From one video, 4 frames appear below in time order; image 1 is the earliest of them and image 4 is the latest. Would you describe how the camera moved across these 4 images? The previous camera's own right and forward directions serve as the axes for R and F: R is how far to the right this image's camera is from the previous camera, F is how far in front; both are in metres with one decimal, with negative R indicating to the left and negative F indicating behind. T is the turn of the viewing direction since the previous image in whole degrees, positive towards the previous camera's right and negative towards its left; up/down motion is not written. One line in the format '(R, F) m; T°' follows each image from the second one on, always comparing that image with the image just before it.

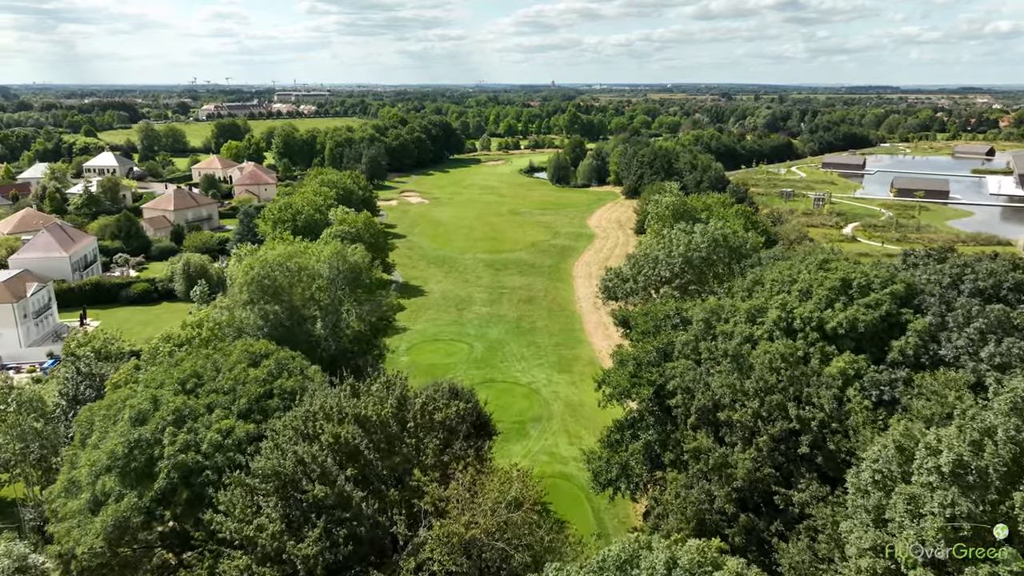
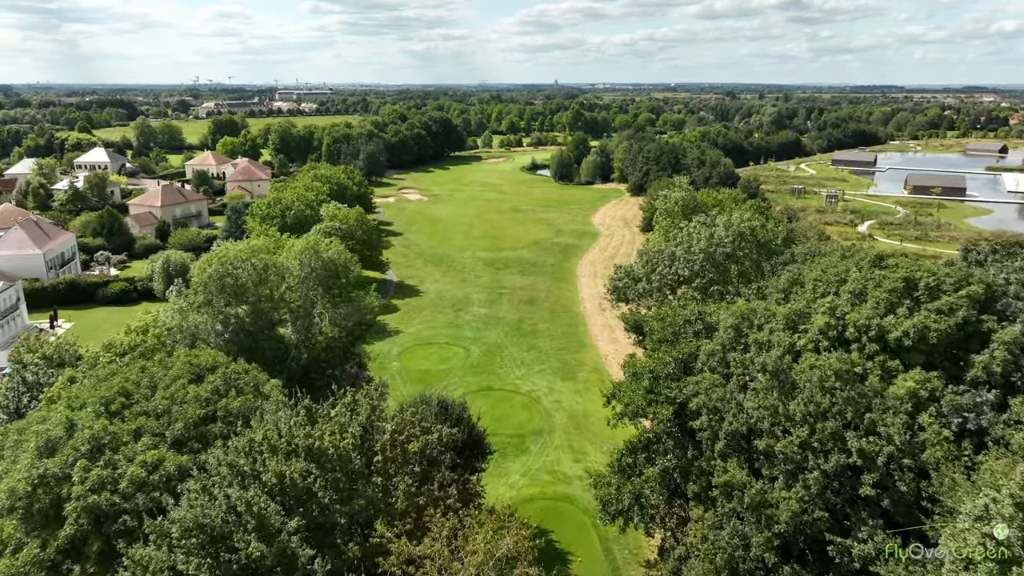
(+0.2, +3.2) m; 0°
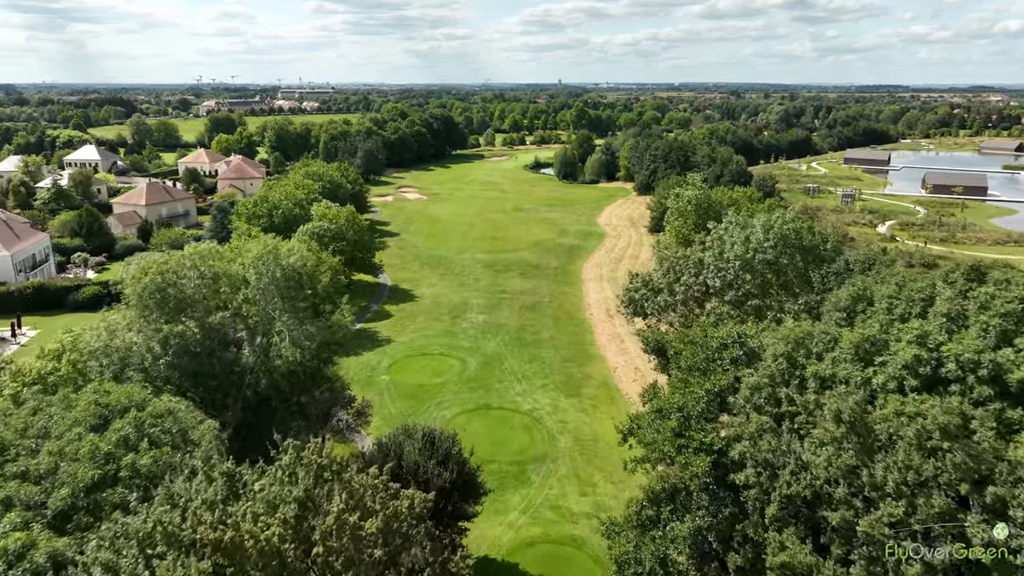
(+0.2, +3.7) m; 0°
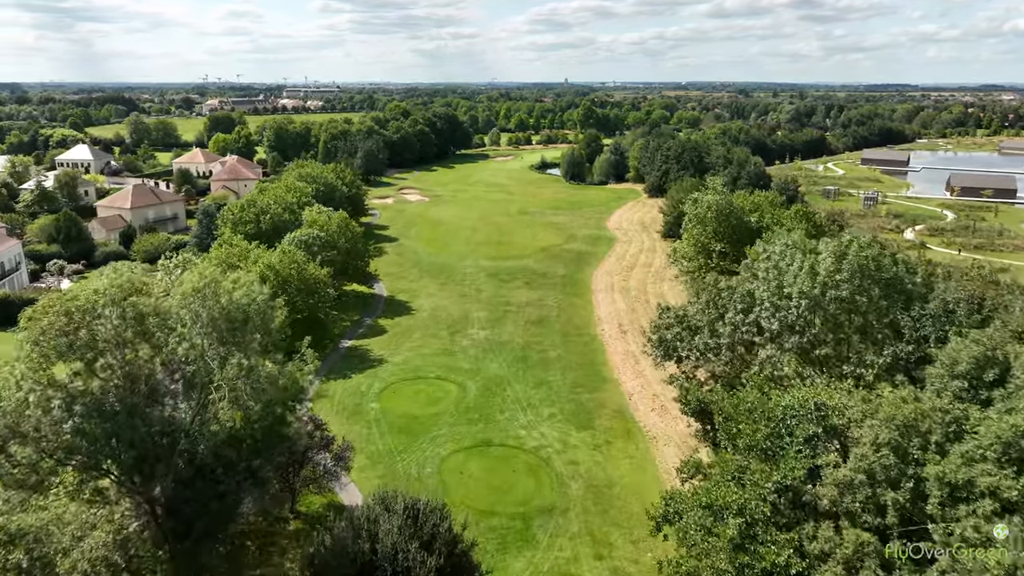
(+0.1, +4.0) m; 0°
